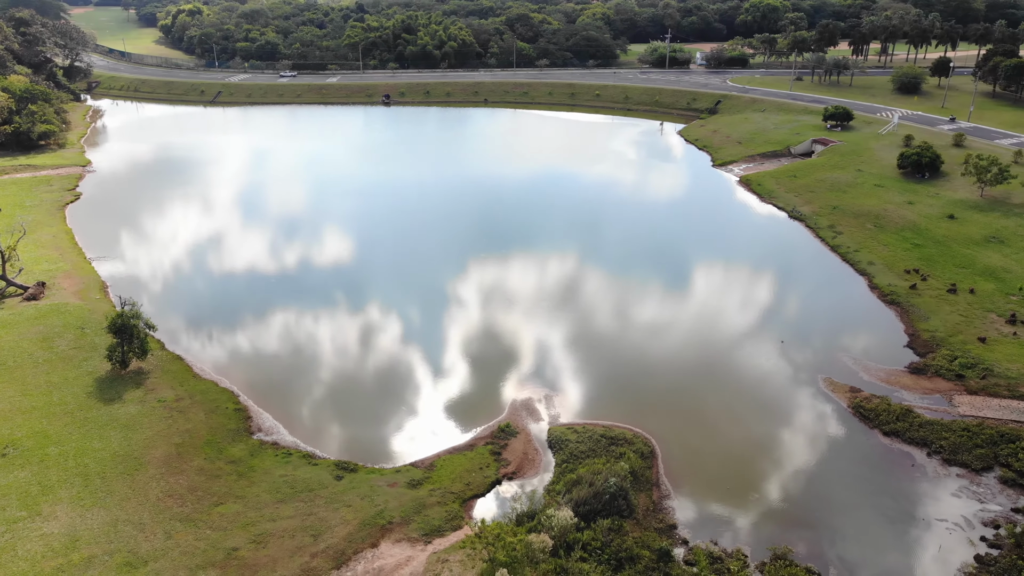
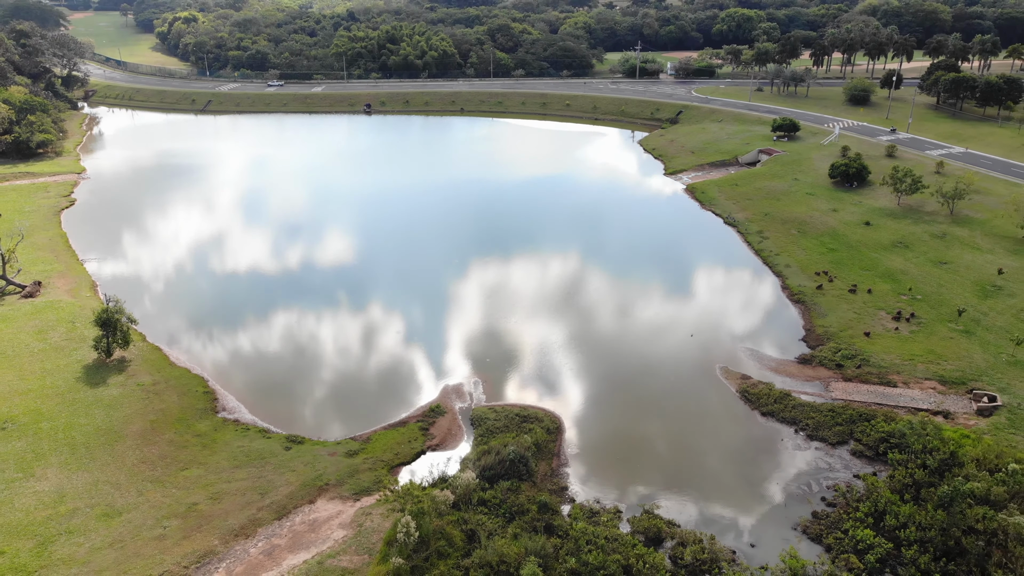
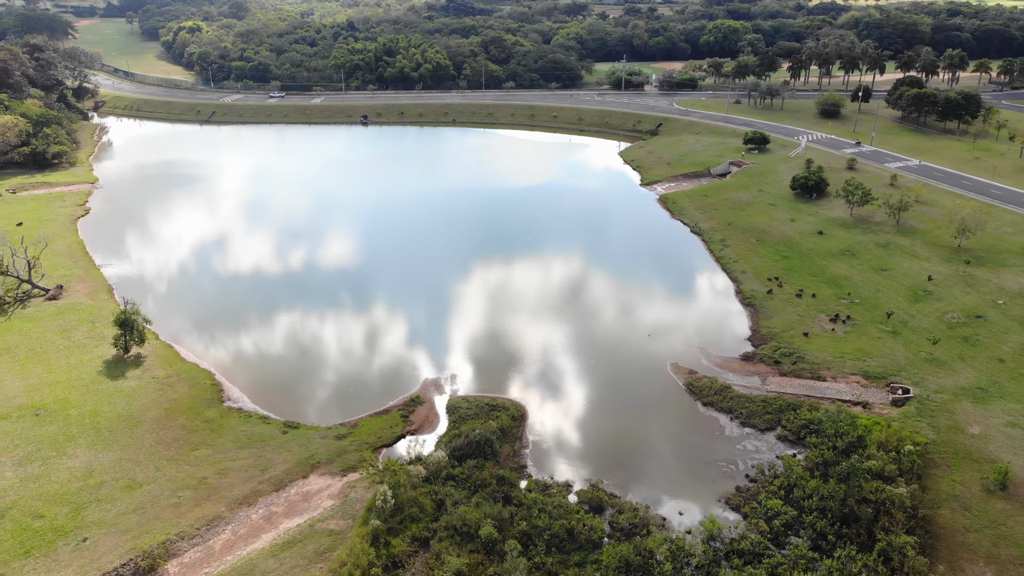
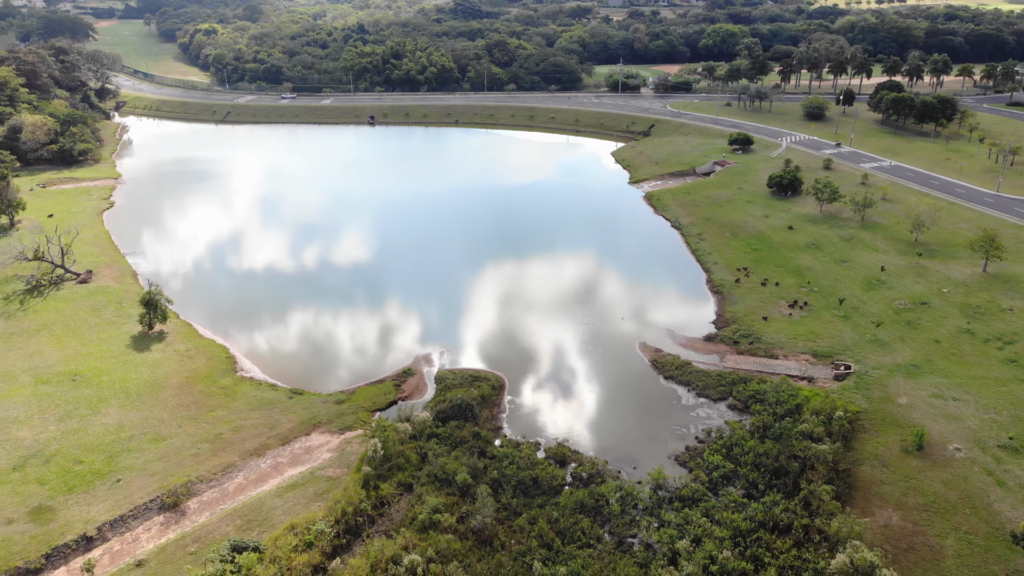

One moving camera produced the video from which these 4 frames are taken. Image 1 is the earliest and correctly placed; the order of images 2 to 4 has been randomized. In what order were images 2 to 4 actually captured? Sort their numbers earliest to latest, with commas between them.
2, 3, 4
